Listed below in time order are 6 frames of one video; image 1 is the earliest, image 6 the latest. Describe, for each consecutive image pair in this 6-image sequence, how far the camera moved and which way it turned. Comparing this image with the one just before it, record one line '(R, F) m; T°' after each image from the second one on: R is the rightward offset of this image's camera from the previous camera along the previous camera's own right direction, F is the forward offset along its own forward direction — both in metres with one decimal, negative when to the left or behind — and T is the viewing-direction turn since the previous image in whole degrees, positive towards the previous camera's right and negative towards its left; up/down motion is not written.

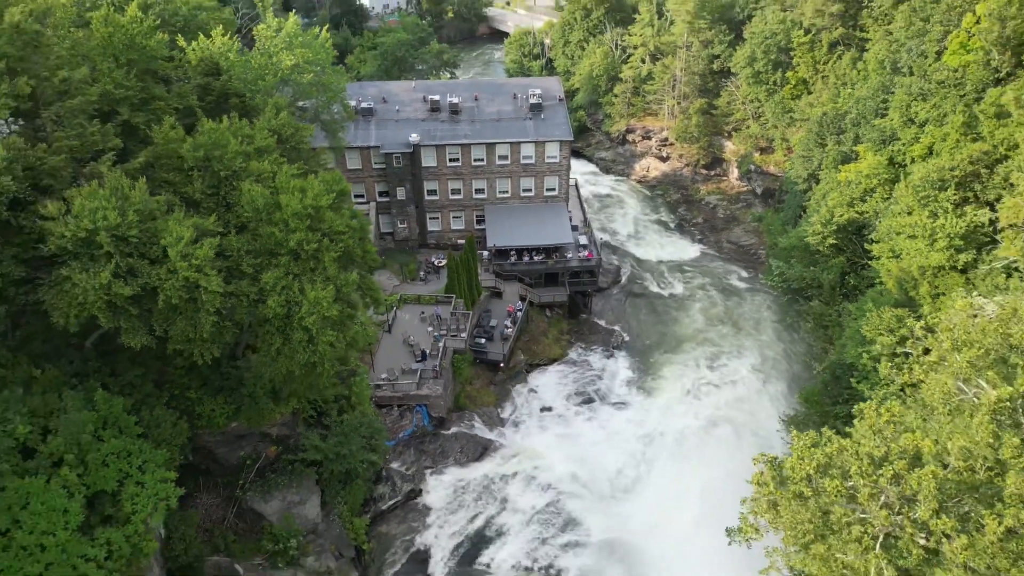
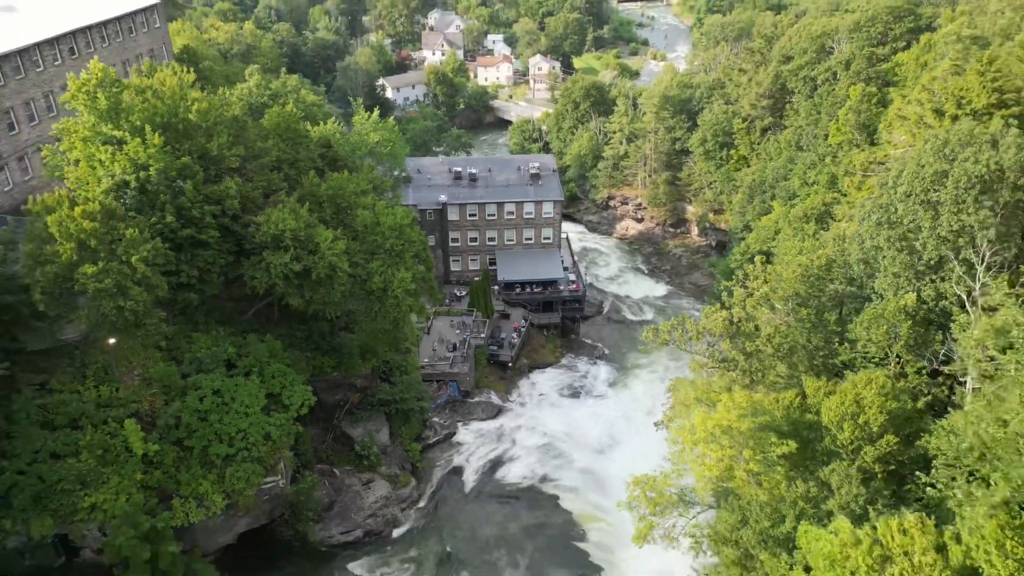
(-0.4, -11.3) m; 0°
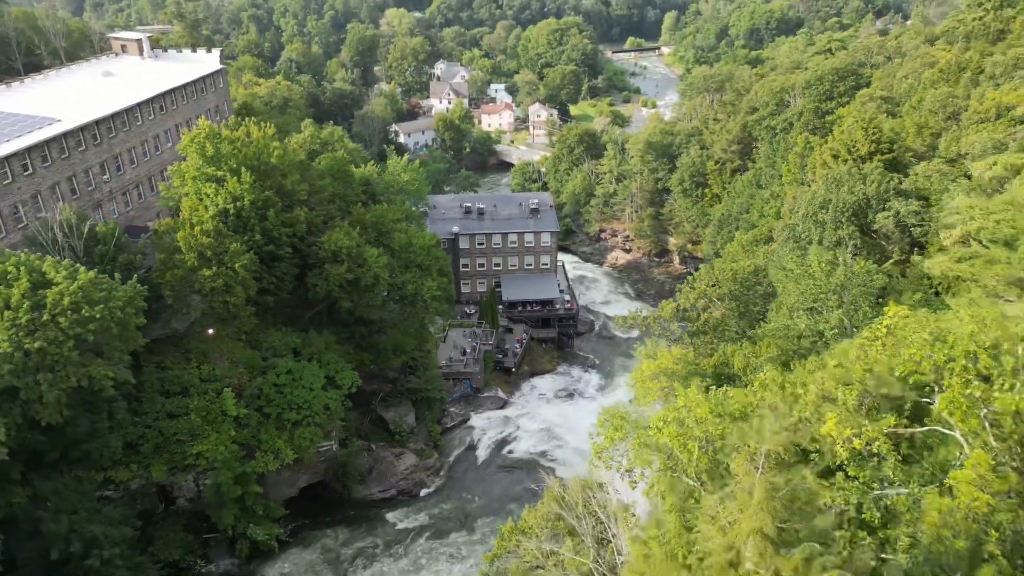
(-0.2, -7.9) m; 0°
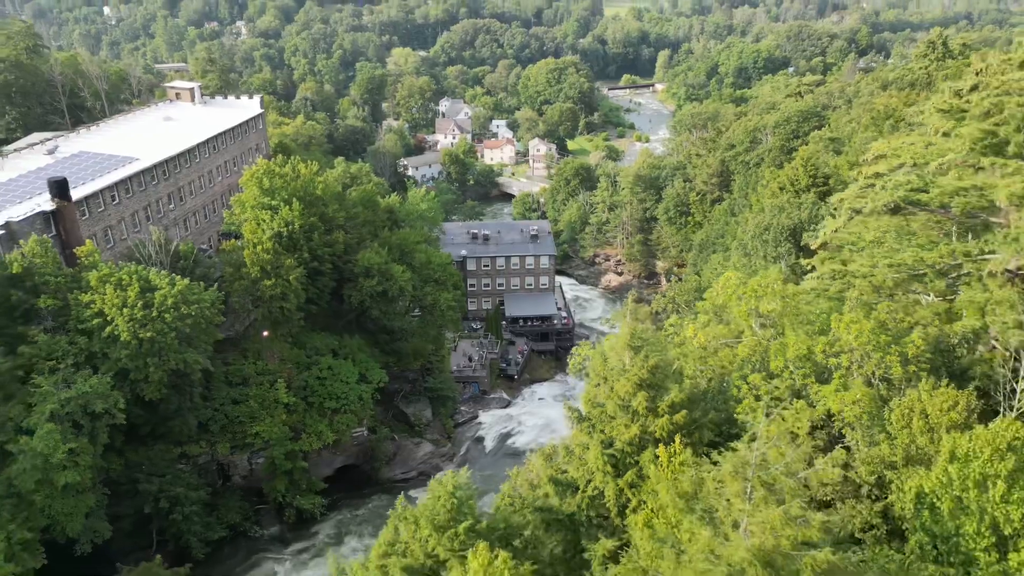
(-0.2, -6.9) m; 0°
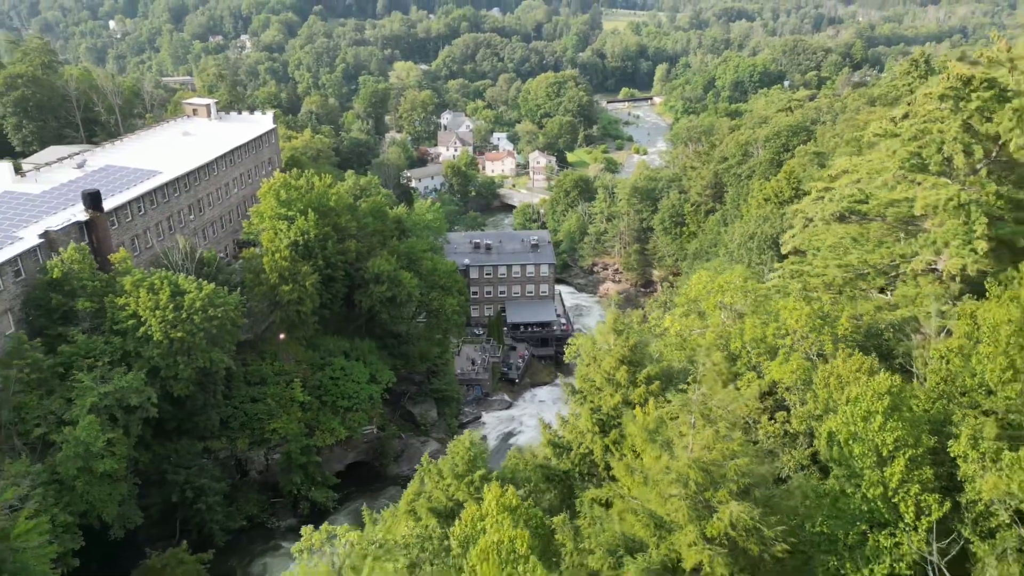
(-0.1, -2.6) m; 0°
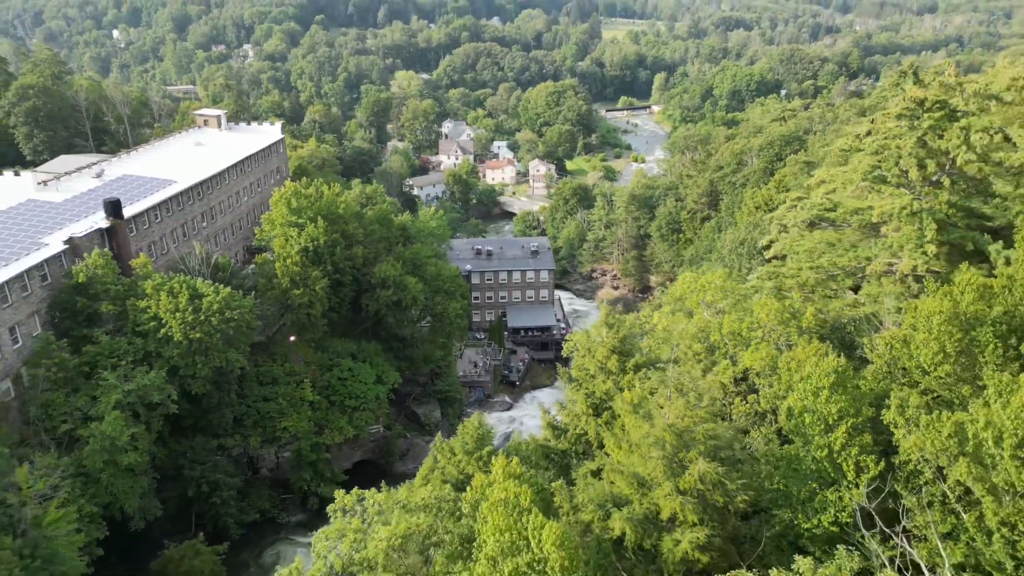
(-0.1, -1.8) m; 0°
